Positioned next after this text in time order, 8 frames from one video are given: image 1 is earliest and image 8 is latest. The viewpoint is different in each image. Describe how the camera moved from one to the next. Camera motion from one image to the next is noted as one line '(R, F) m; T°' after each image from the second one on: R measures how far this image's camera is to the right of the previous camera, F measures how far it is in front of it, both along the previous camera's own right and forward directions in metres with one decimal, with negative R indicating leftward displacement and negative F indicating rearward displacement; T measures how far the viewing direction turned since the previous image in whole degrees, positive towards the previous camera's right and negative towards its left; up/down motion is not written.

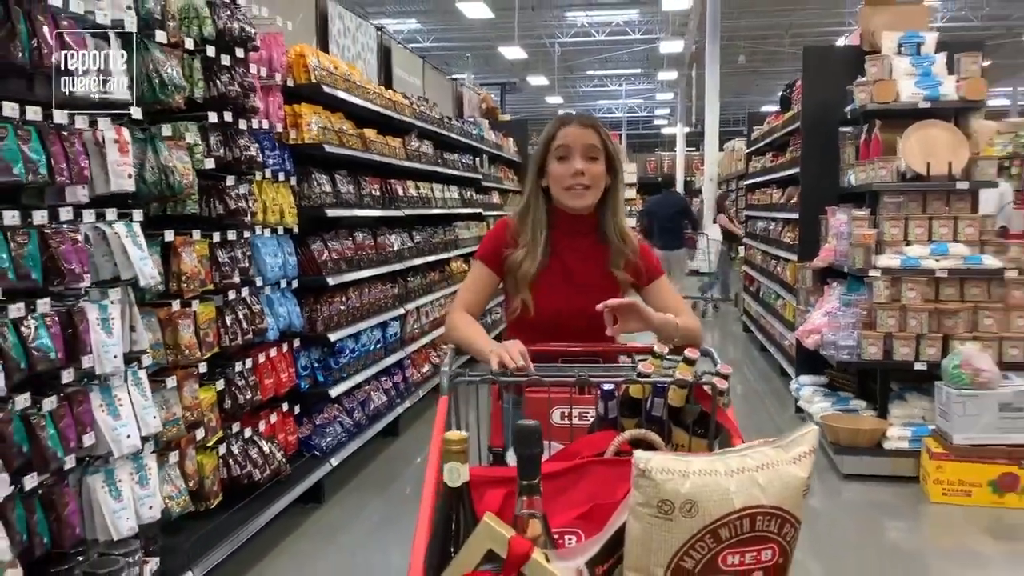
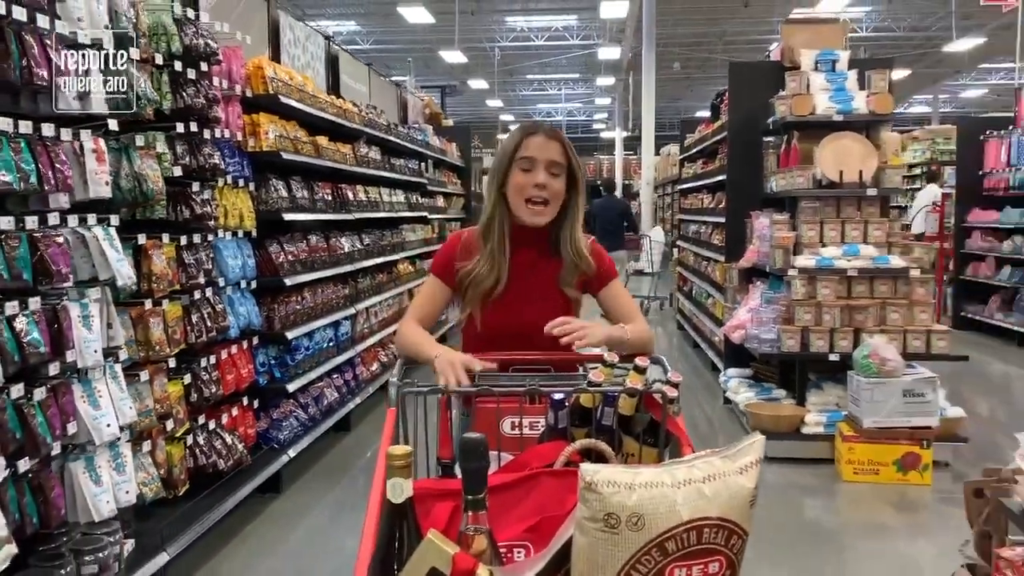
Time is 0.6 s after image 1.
(0.0, -0.3) m; +4°
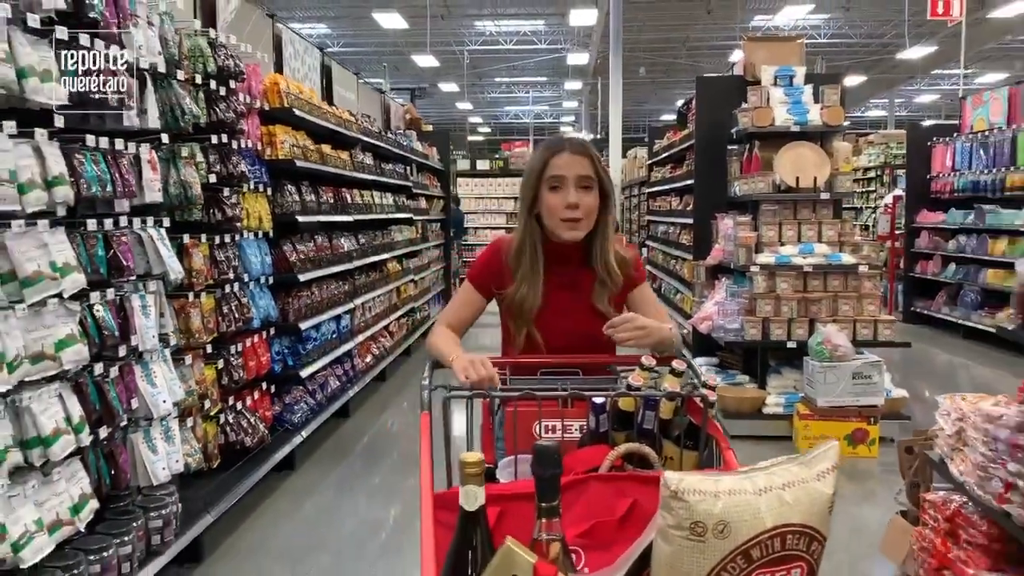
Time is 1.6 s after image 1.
(-0.1, -0.4) m; +2°
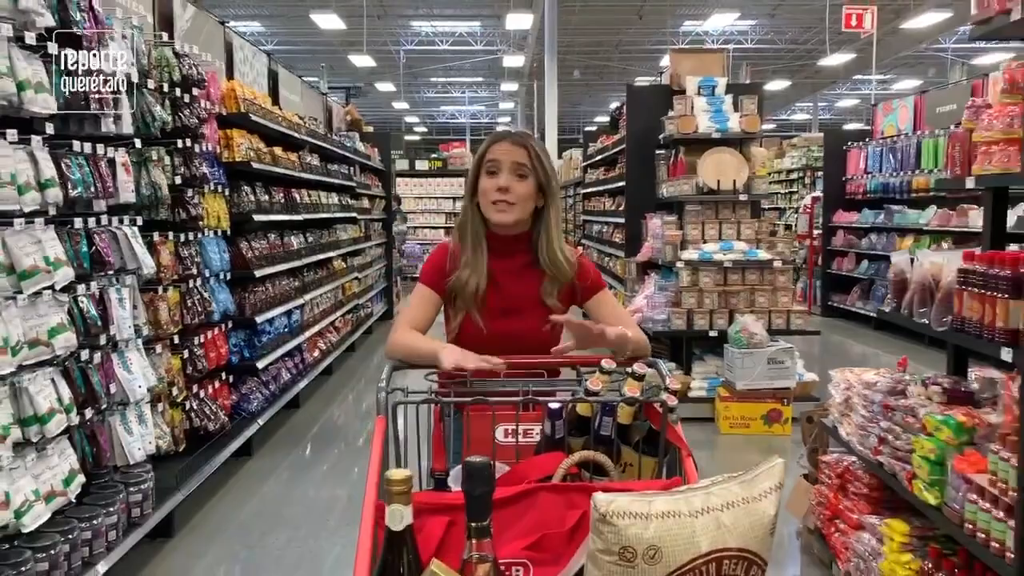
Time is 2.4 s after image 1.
(-0.1, -0.3) m; +4°
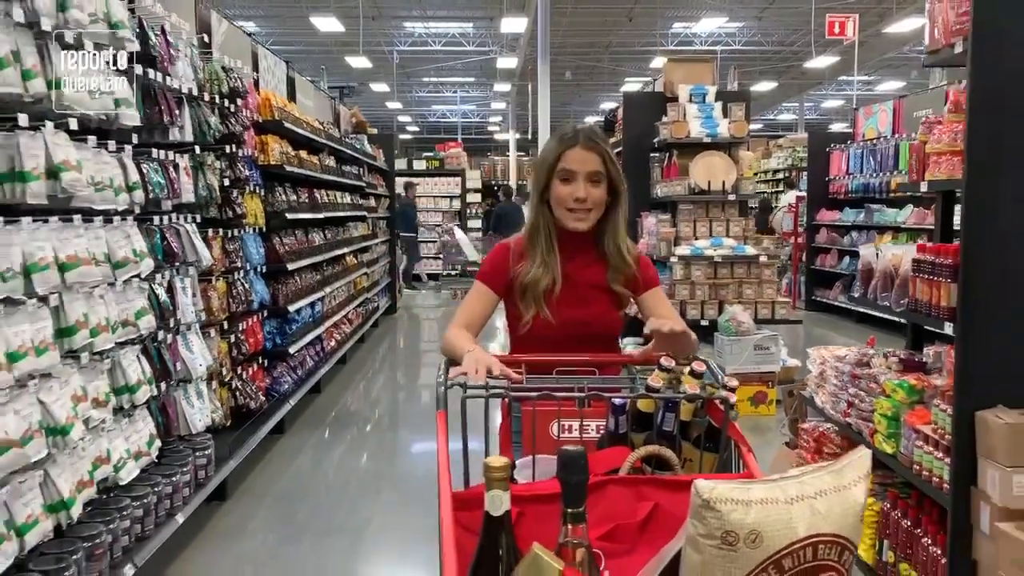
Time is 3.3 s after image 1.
(-0.1, -0.4) m; +1°
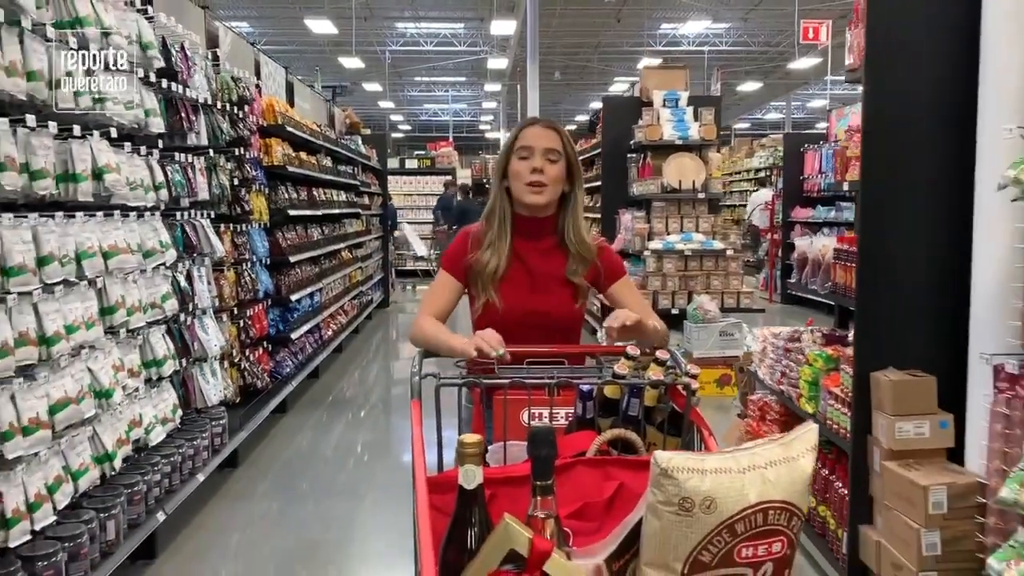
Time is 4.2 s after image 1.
(+0.1, -0.5) m; +1°
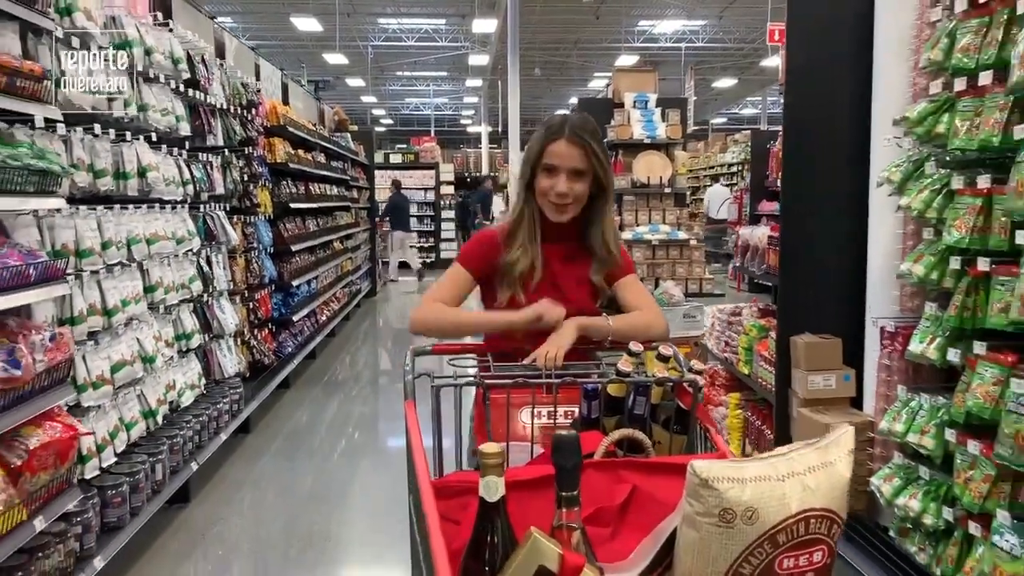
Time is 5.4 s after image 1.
(0.0, -0.6) m; +1°
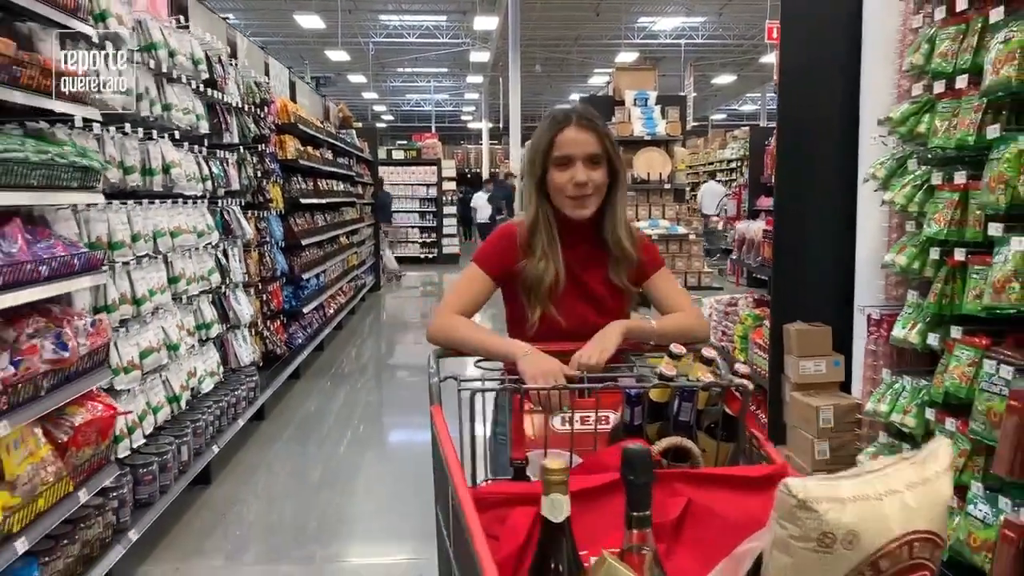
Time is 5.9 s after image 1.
(0.0, -0.2) m; 0°
